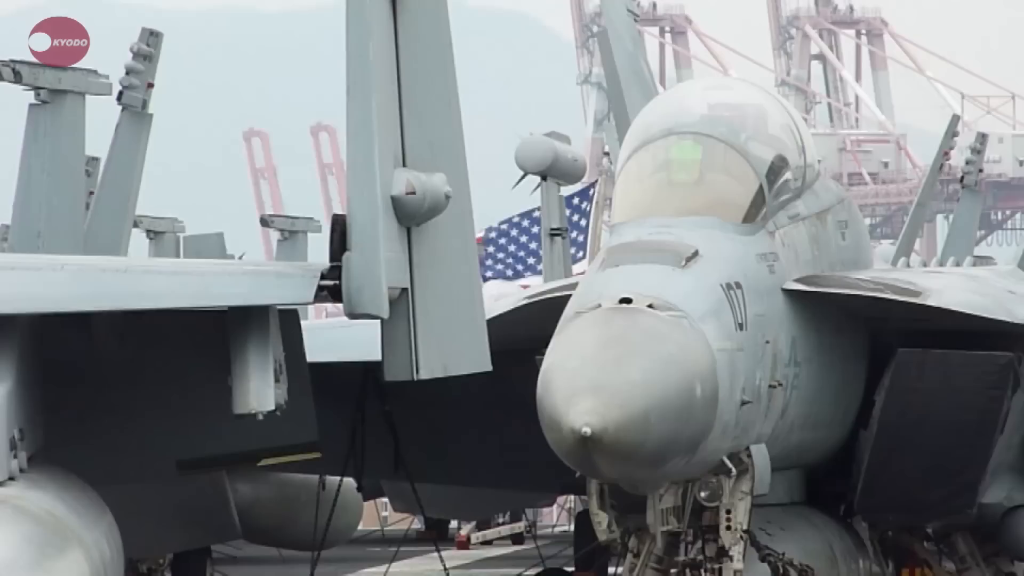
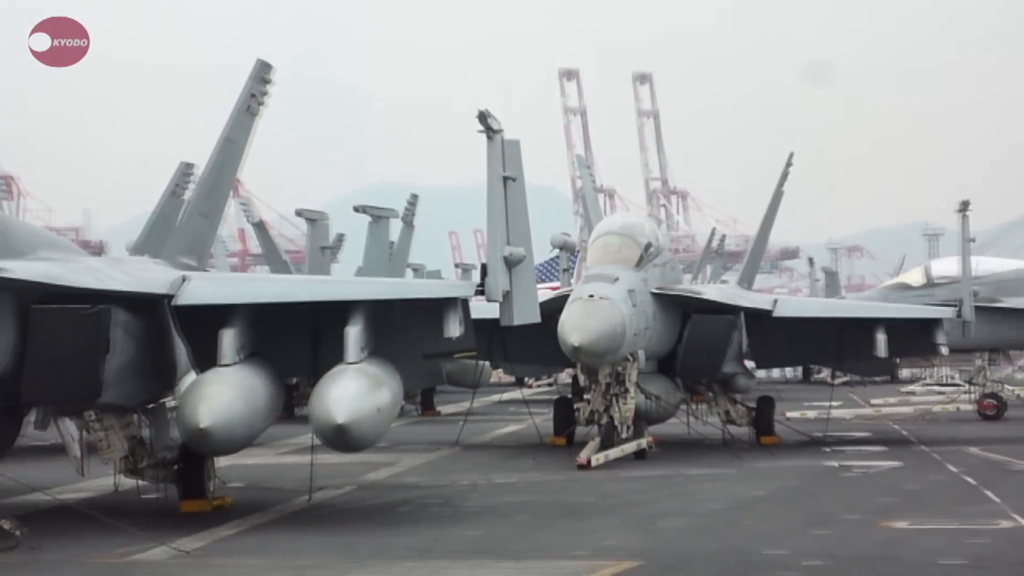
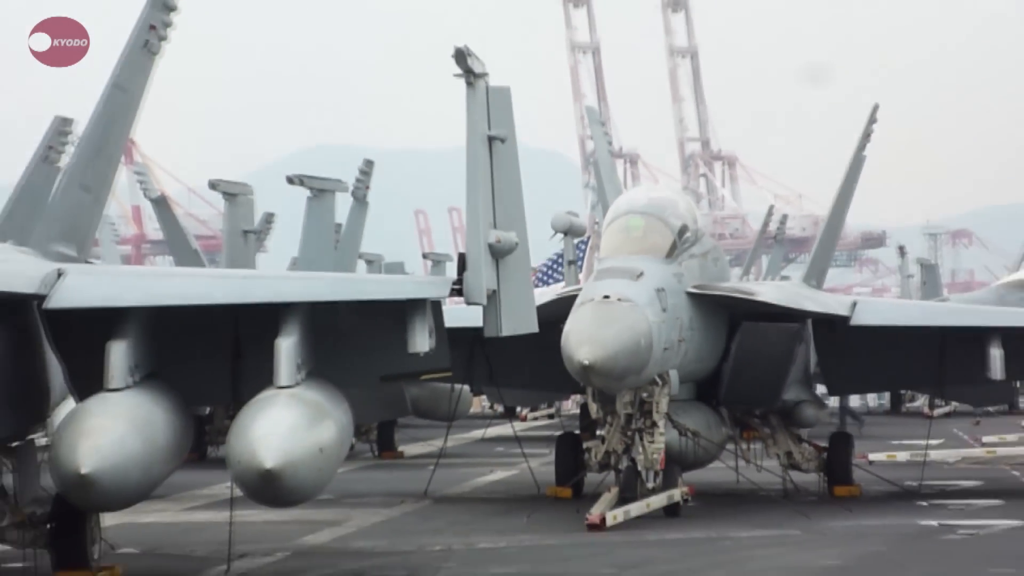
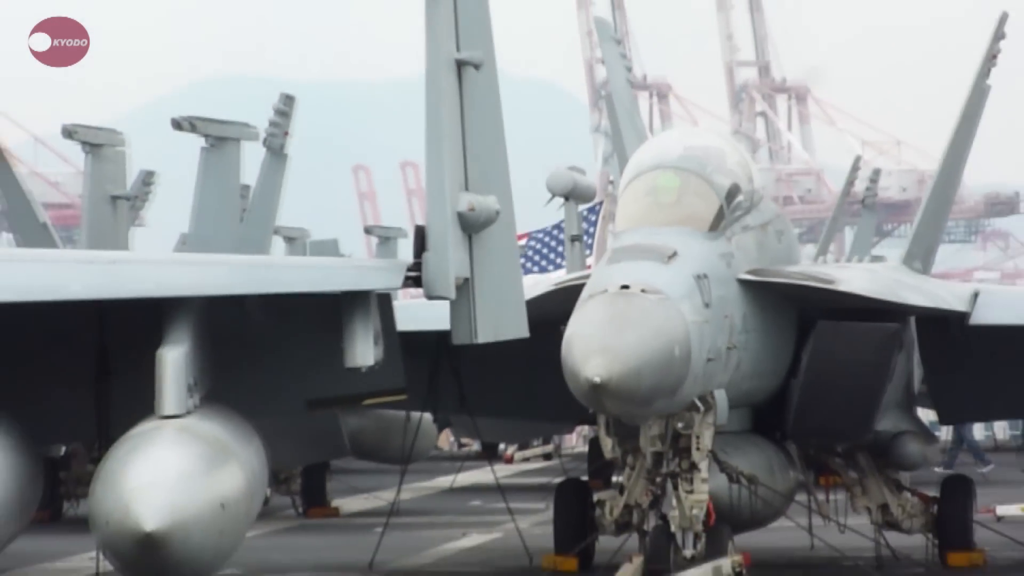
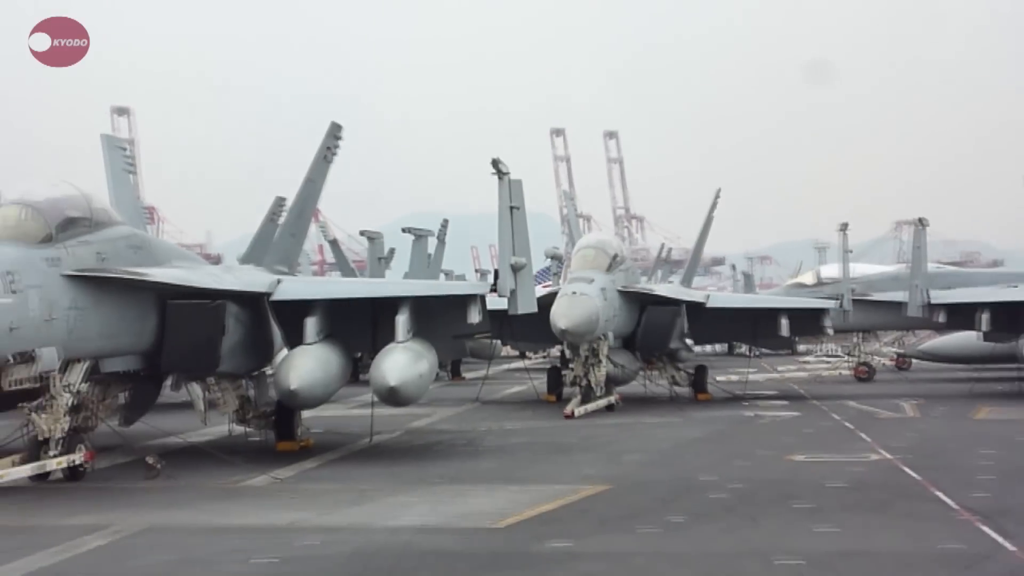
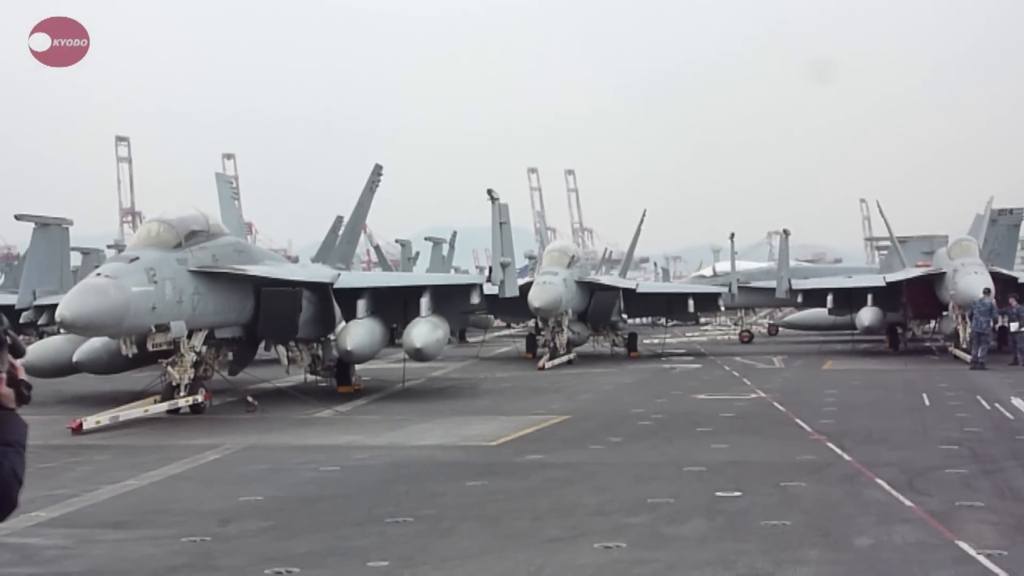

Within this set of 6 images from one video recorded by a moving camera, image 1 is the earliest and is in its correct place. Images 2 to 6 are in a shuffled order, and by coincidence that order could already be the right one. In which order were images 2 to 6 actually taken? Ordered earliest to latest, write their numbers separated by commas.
4, 3, 2, 5, 6
